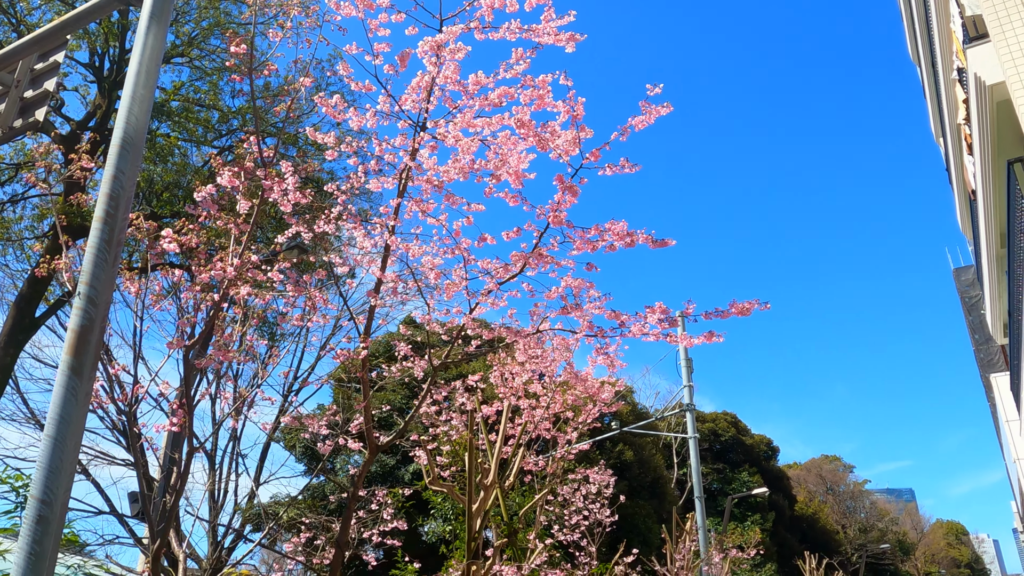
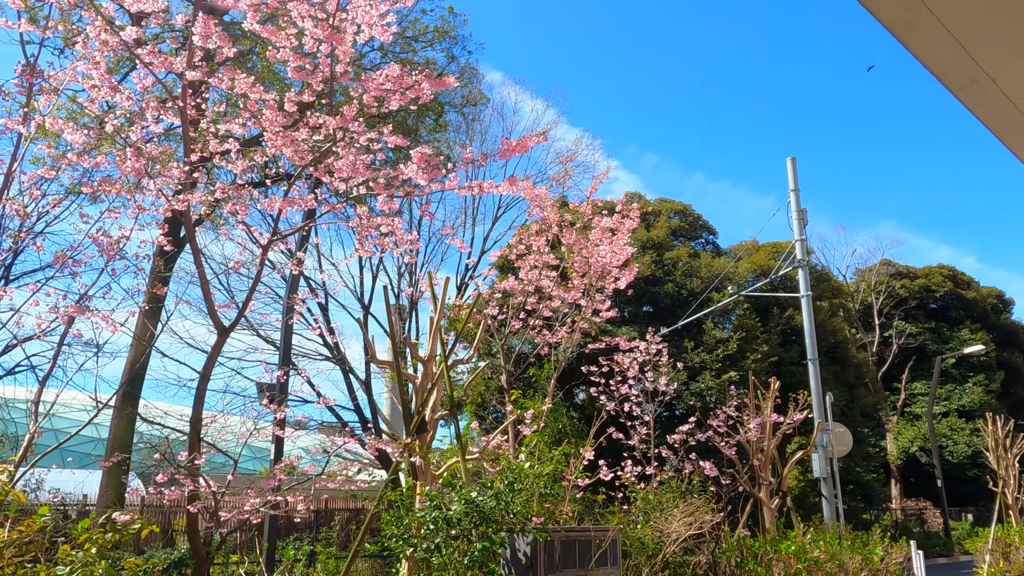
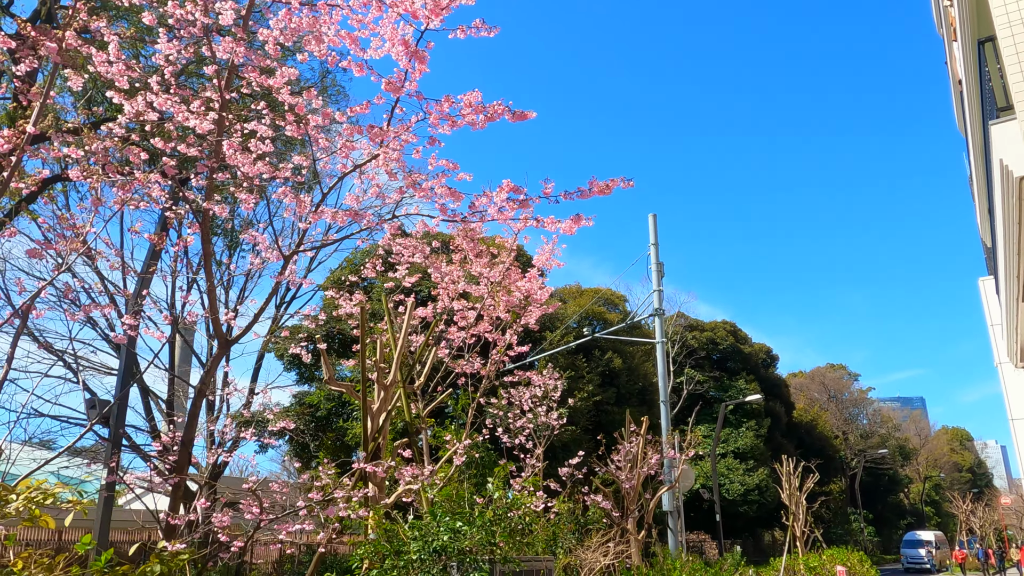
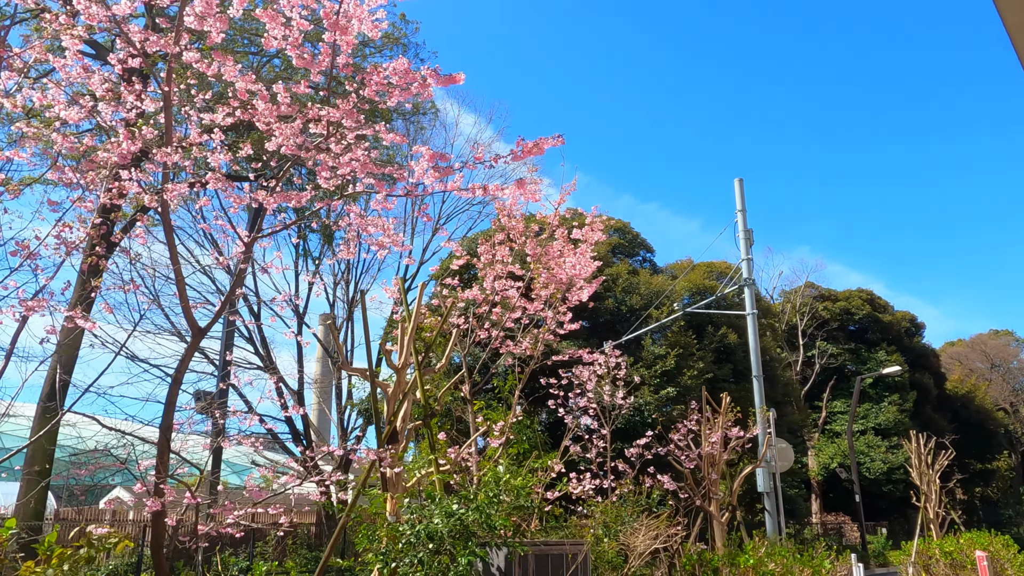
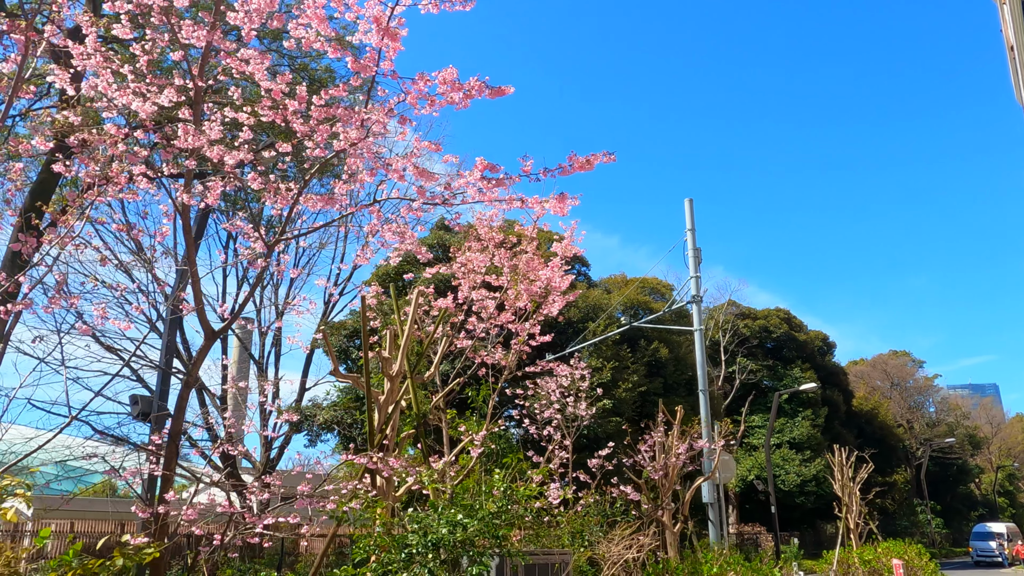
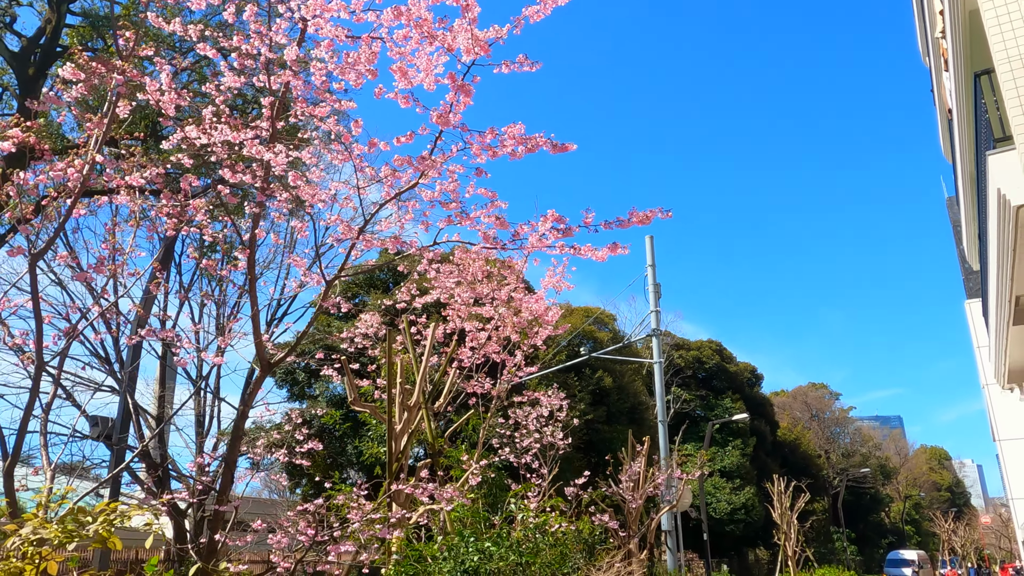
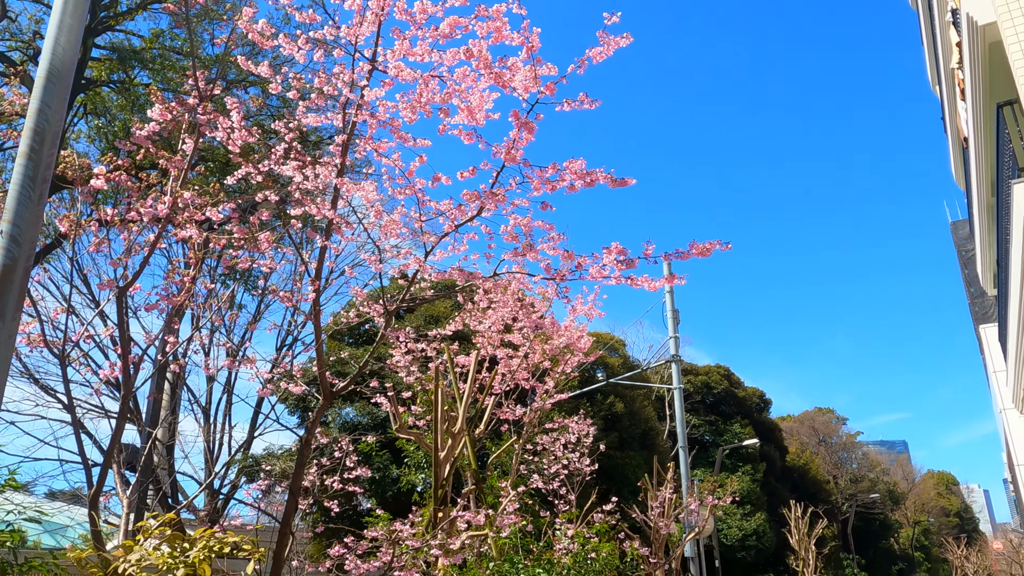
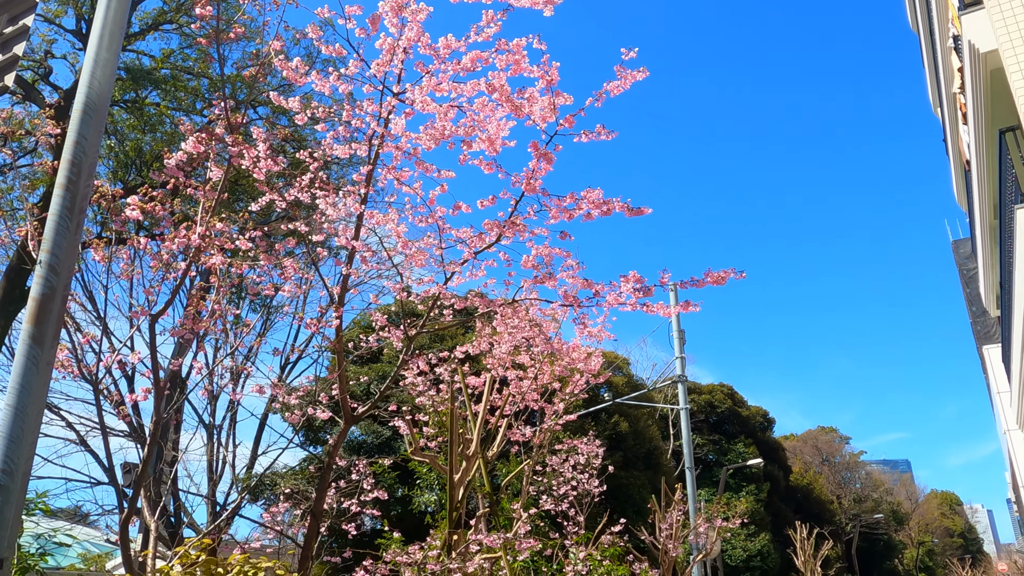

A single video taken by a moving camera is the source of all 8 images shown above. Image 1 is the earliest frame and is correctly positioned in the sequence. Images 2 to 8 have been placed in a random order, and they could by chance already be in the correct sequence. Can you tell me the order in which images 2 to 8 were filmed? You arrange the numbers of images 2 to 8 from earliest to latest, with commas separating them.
8, 7, 6, 3, 5, 4, 2
